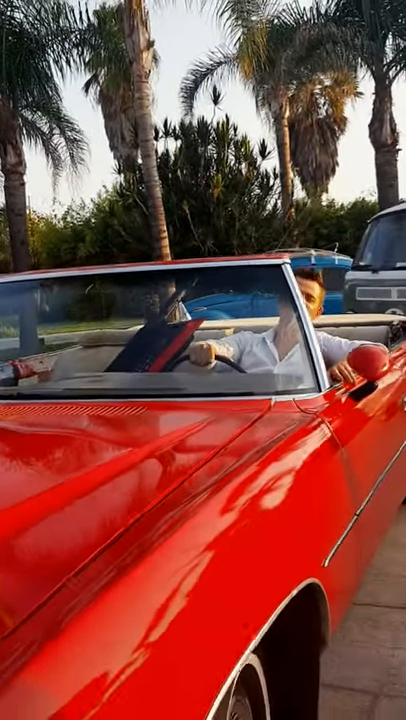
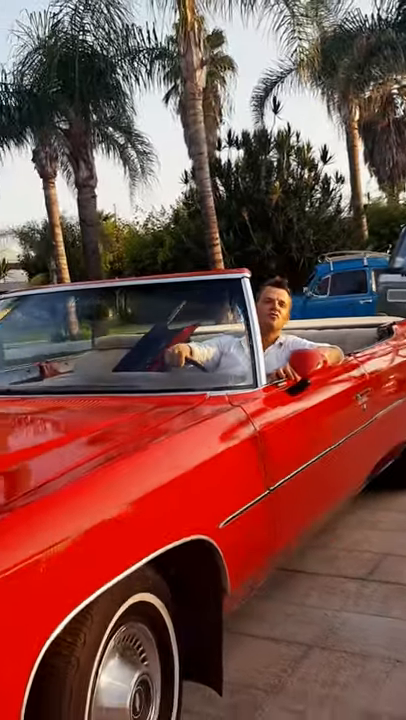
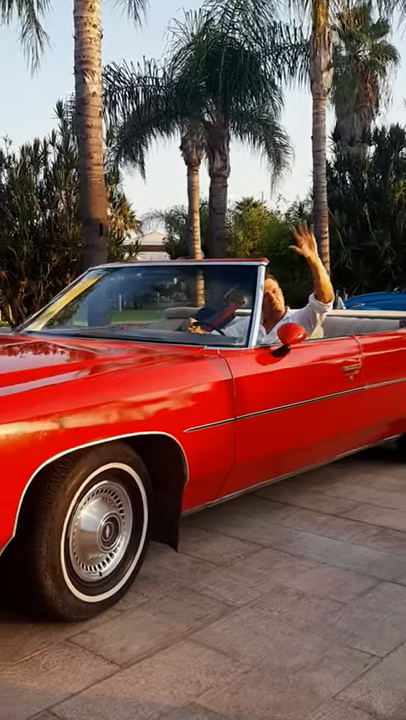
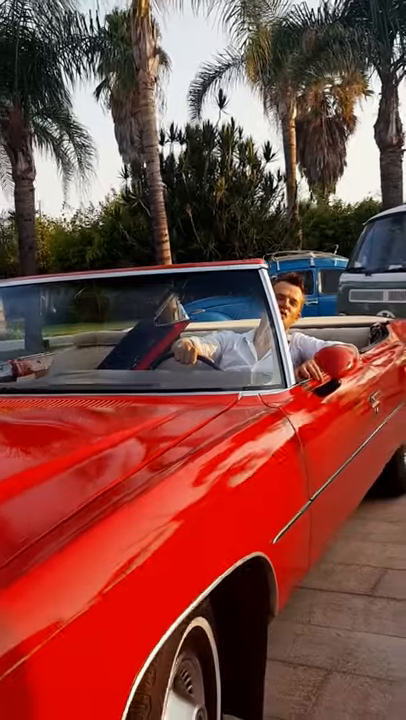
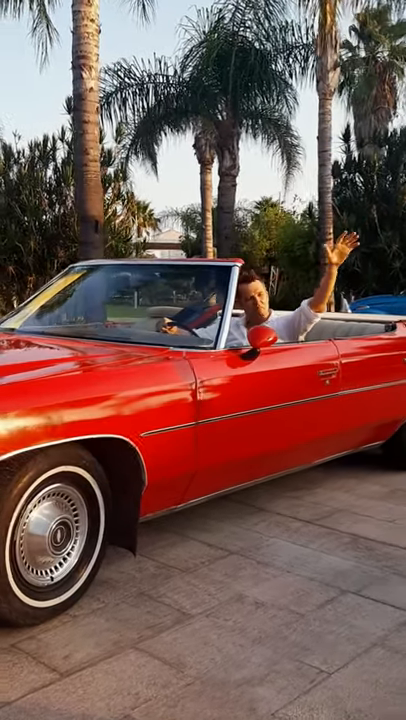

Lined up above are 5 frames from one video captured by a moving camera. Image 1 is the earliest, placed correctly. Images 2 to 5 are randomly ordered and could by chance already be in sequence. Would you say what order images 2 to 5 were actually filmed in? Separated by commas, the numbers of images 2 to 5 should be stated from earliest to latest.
4, 2, 3, 5
